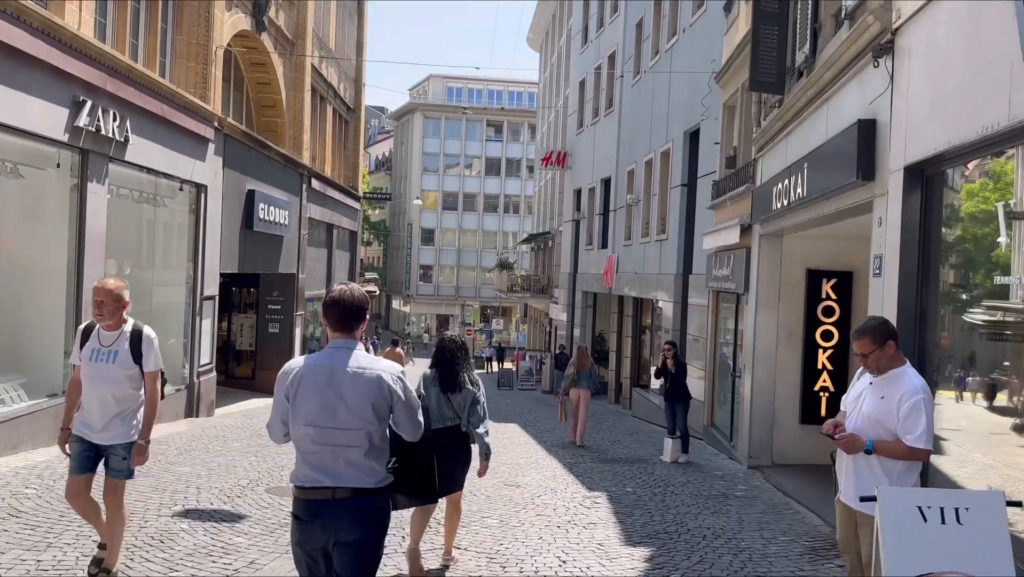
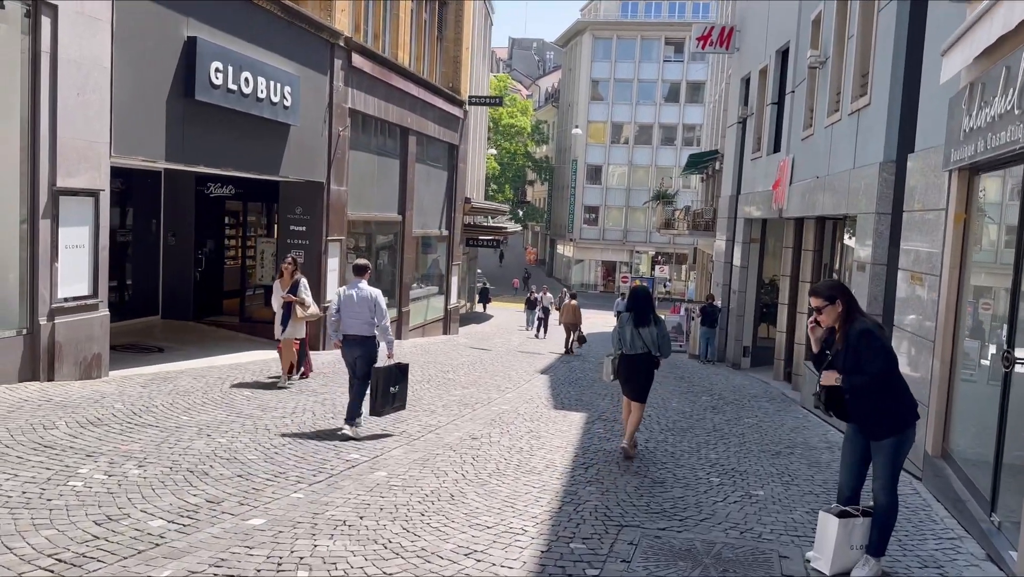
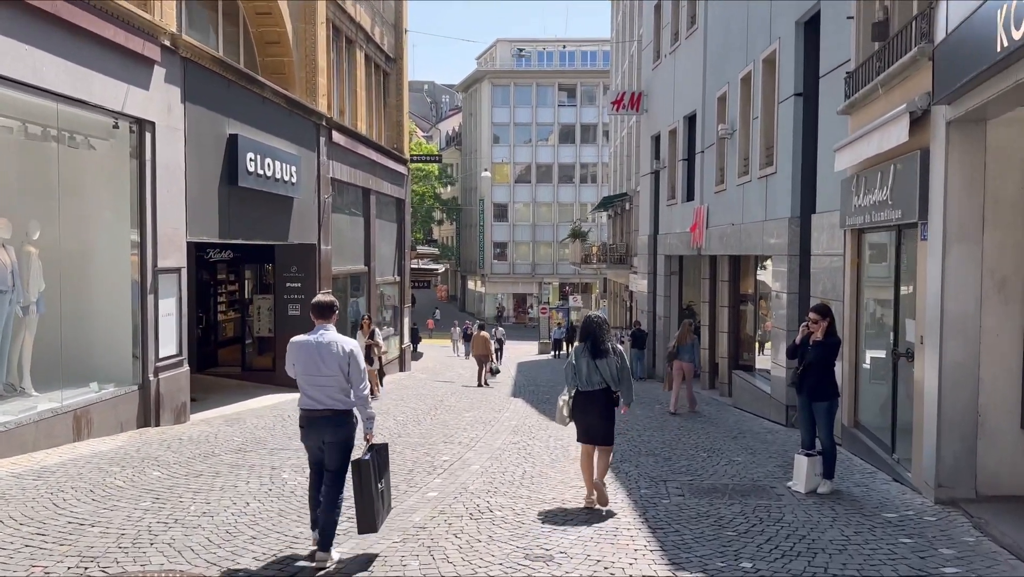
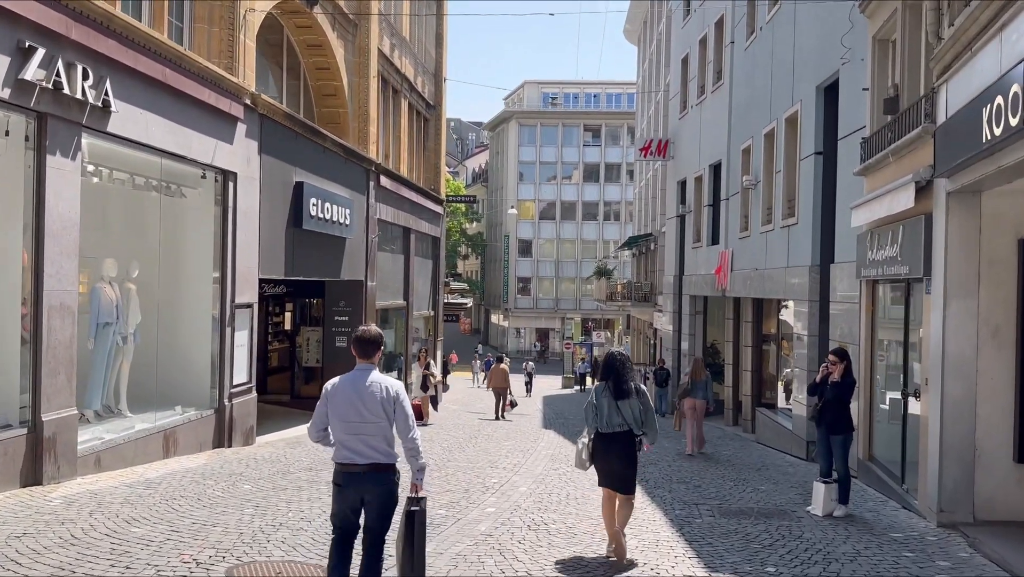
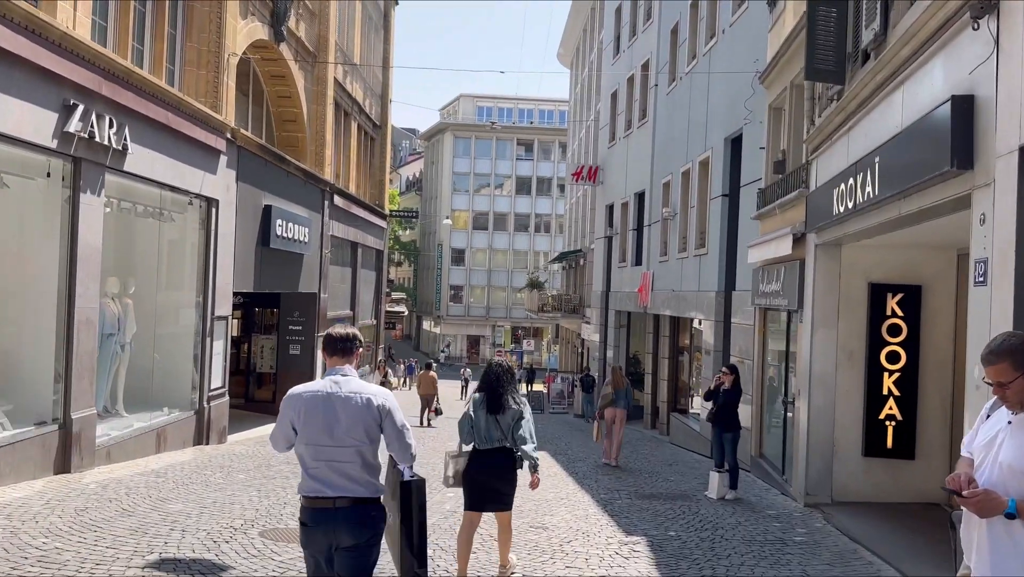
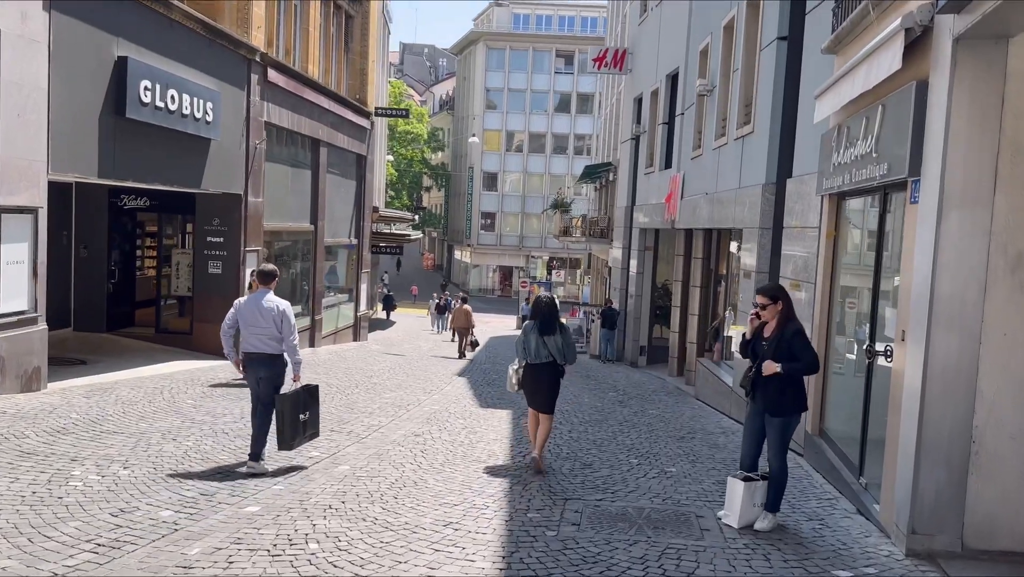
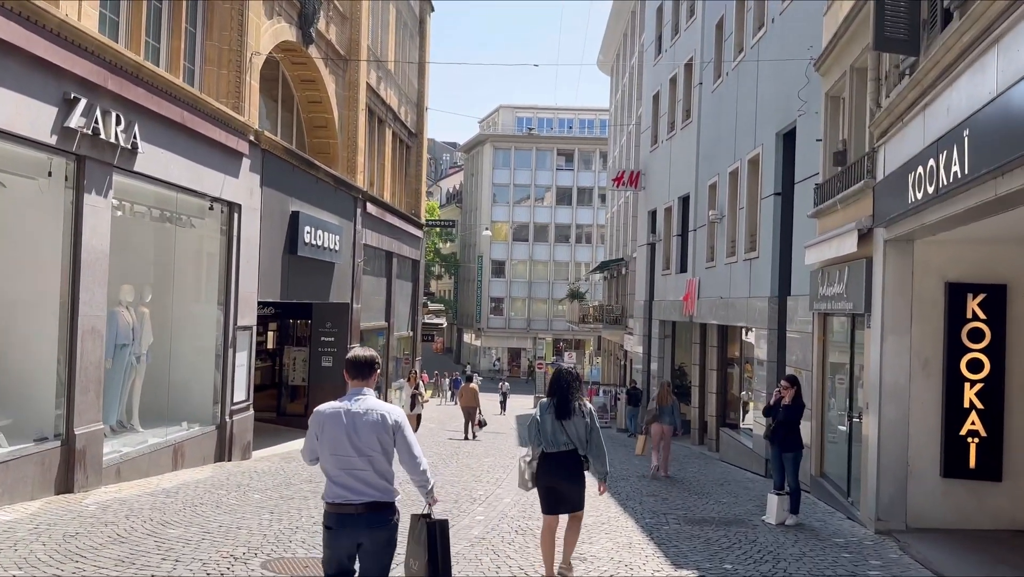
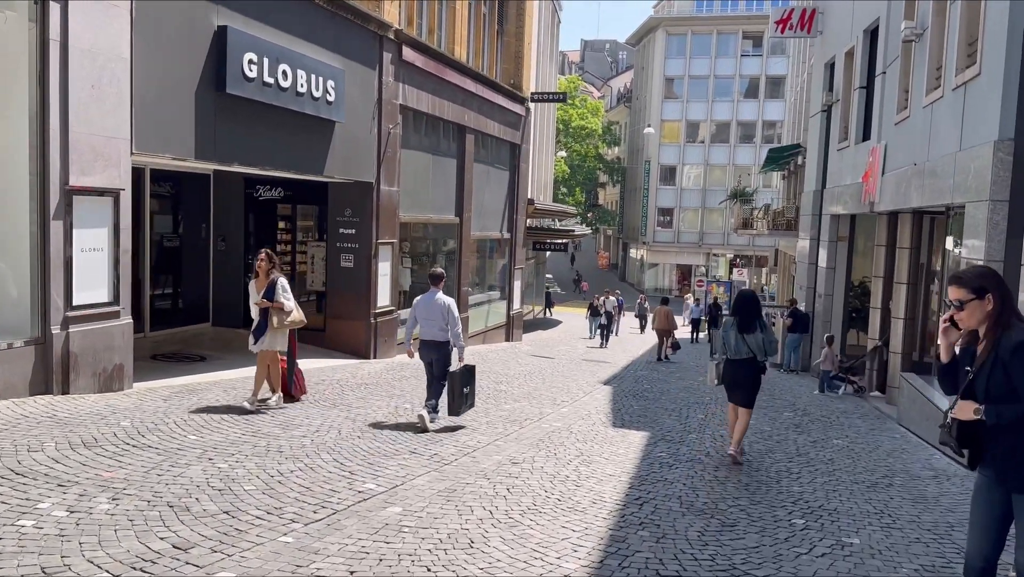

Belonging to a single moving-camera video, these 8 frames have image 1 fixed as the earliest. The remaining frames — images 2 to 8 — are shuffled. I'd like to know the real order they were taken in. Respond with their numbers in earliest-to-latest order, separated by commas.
5, 7, 4, 3, 6, 2, 8
